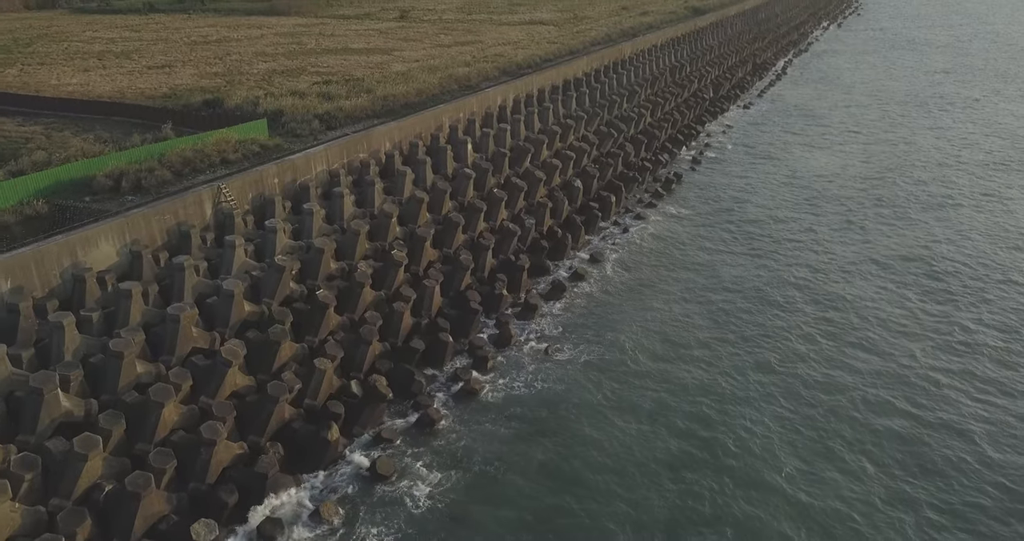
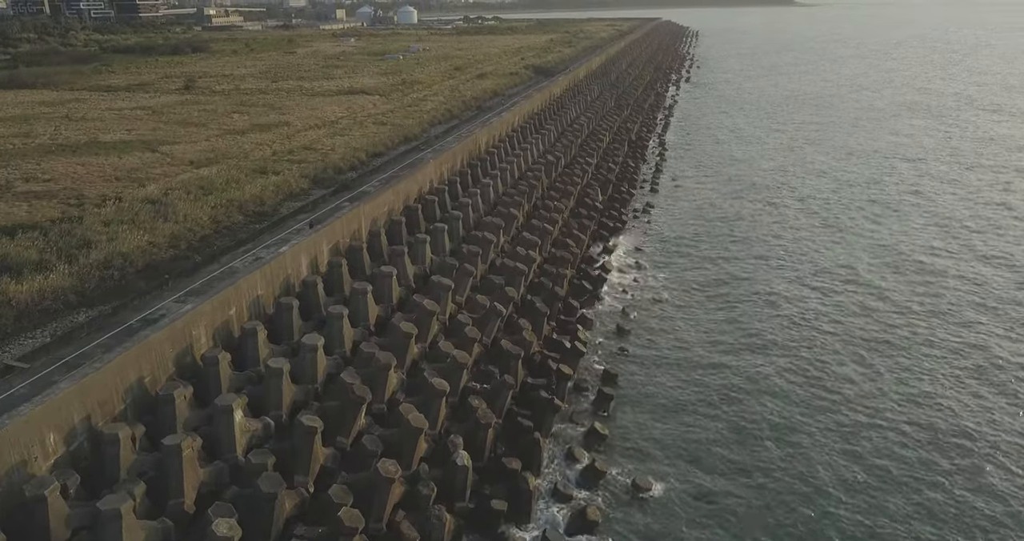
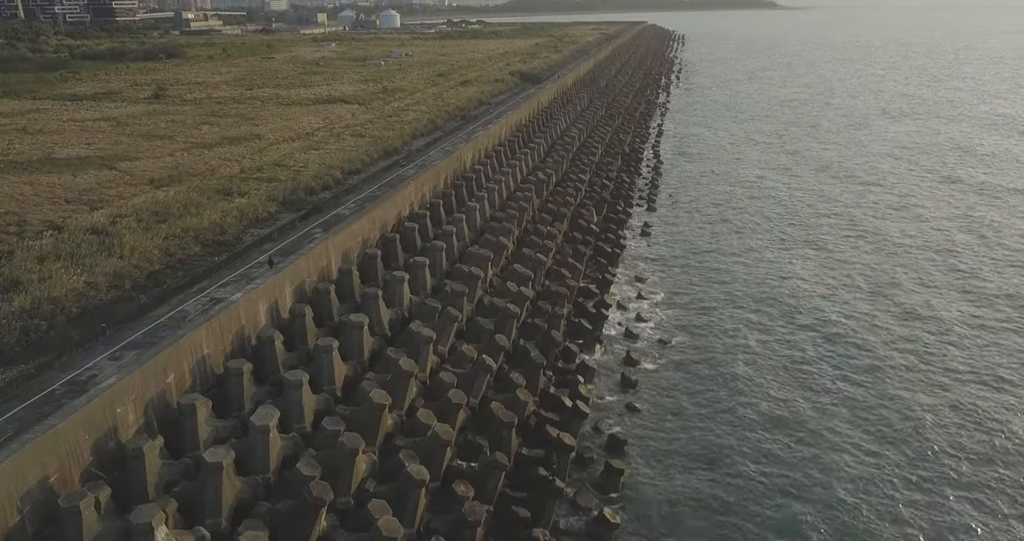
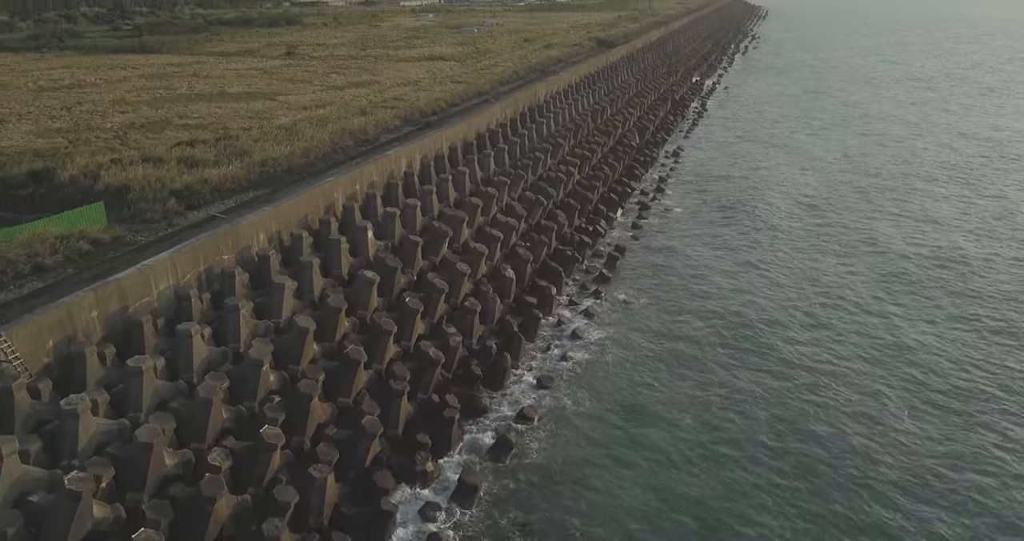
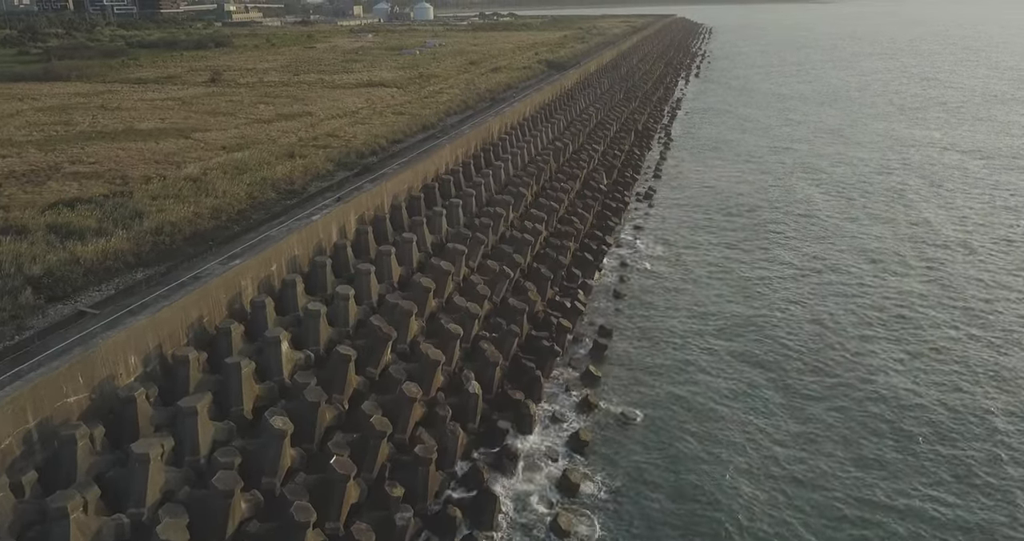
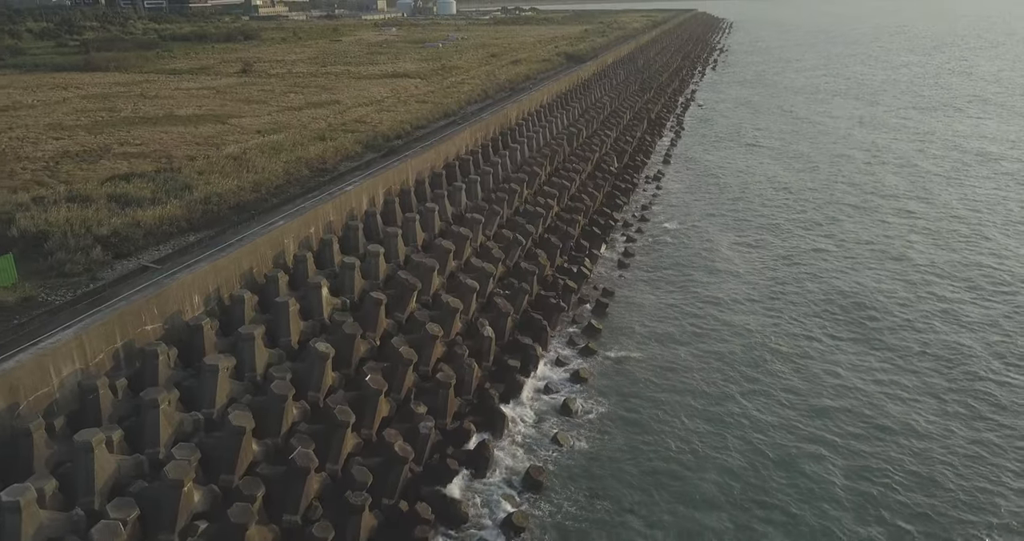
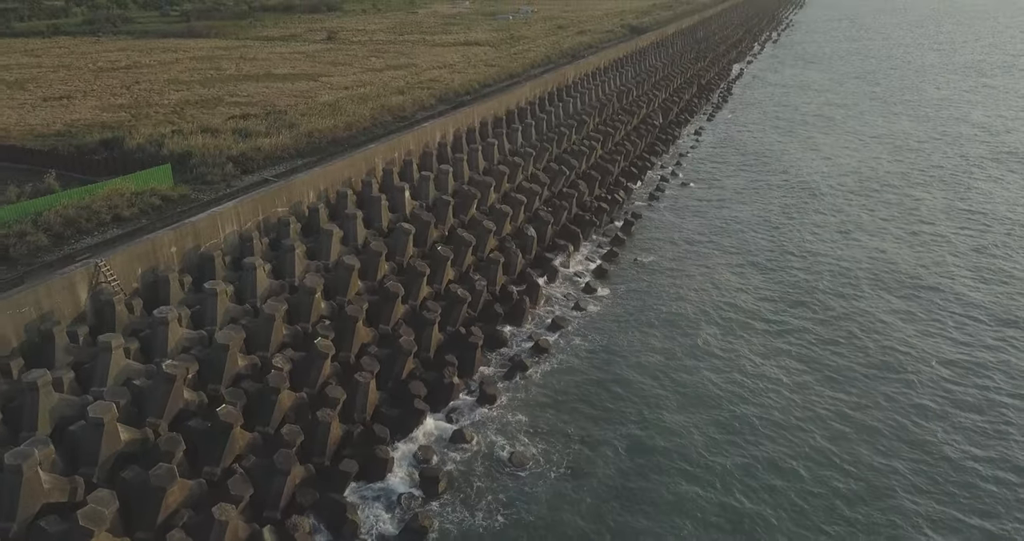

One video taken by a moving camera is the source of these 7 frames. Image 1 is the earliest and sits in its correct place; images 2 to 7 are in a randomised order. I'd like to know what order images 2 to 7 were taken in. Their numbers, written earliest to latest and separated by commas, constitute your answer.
7, 4, 6, 5, 2, 3
